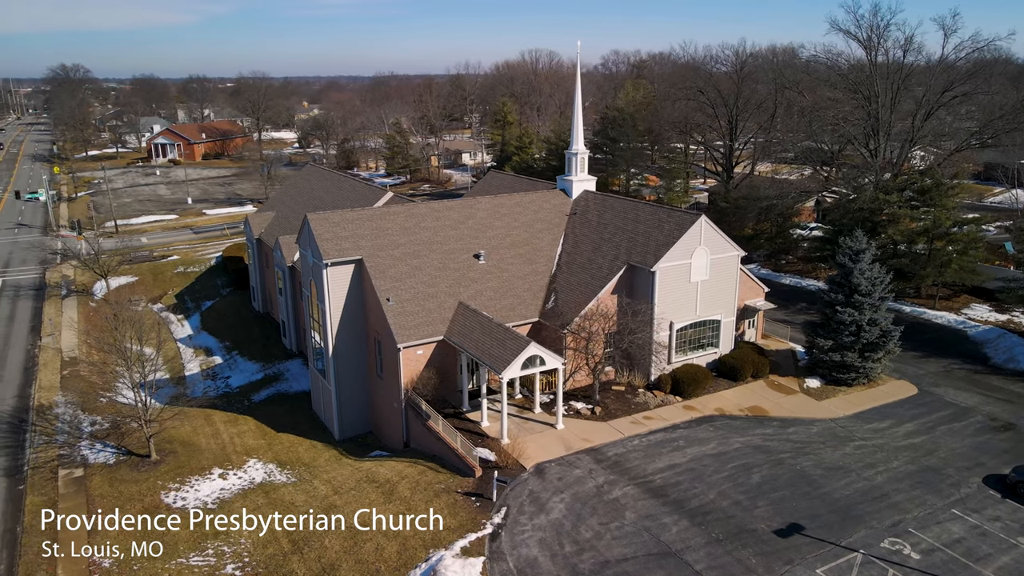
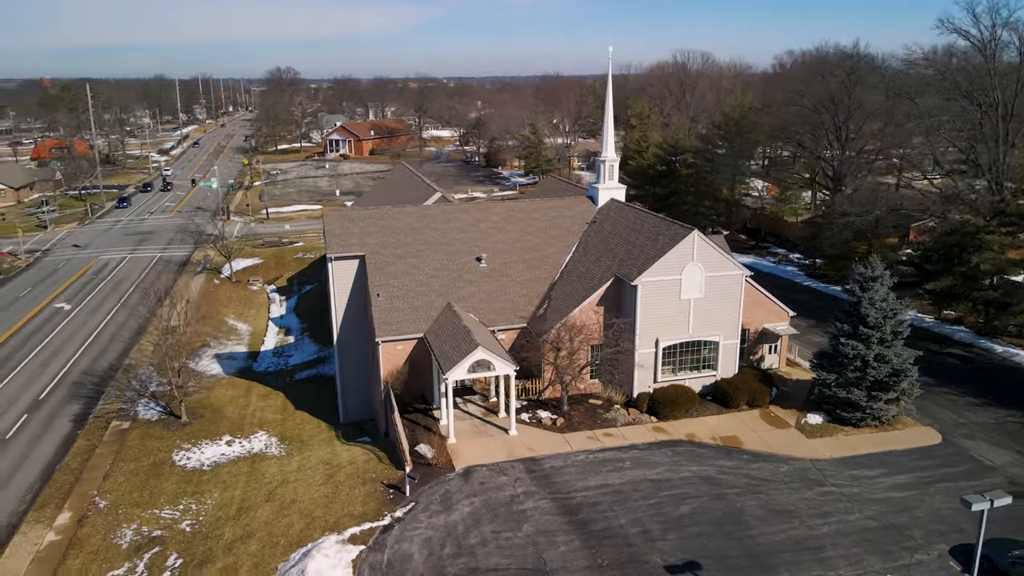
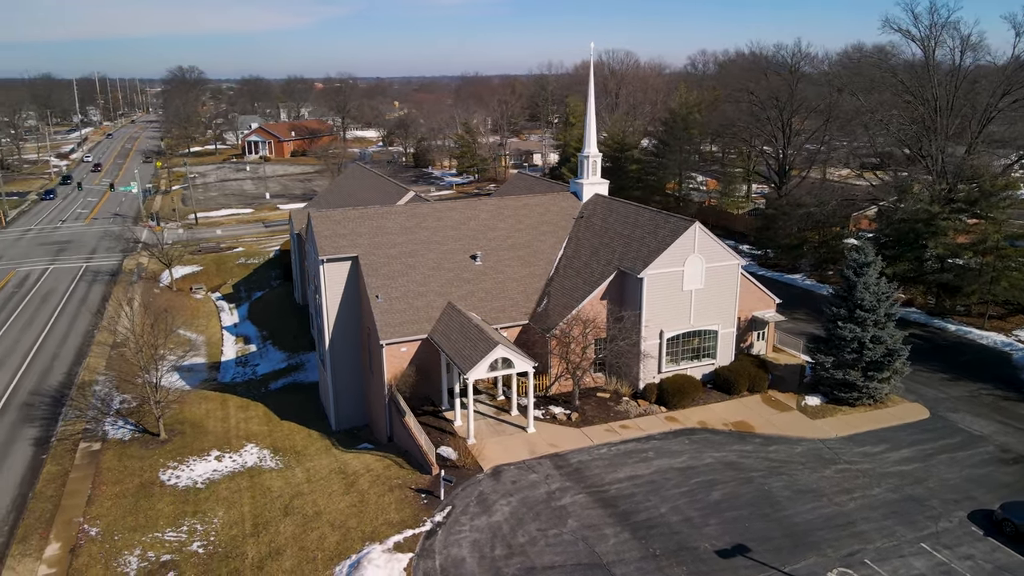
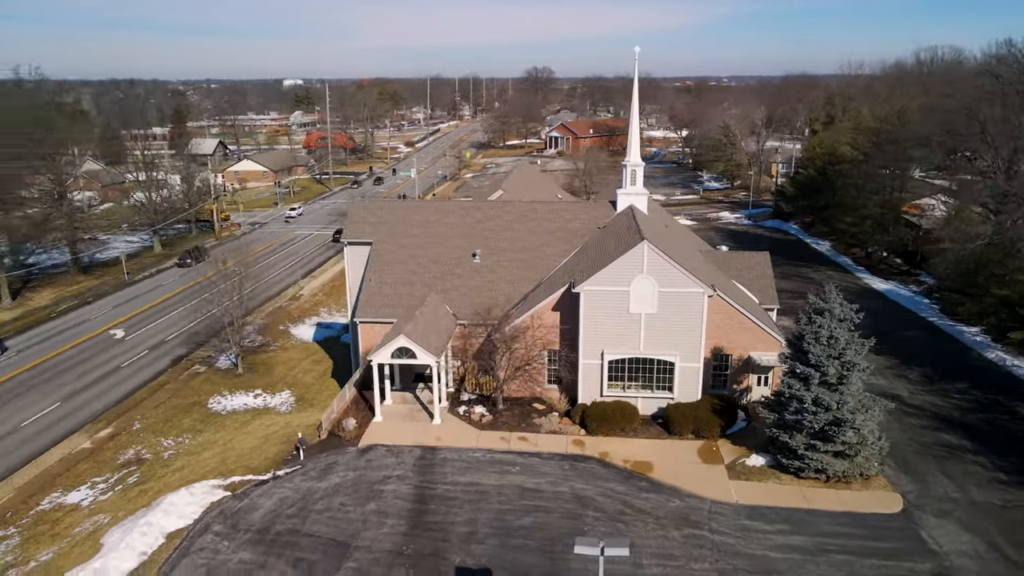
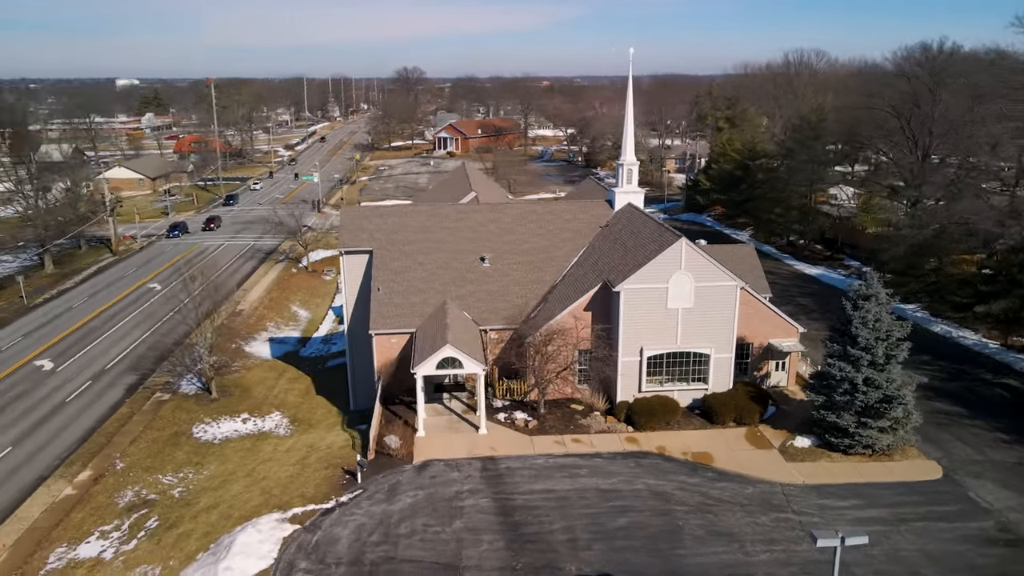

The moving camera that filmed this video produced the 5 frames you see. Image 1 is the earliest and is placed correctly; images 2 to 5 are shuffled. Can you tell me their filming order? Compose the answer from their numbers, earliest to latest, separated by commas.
3, 2, 5, 4
